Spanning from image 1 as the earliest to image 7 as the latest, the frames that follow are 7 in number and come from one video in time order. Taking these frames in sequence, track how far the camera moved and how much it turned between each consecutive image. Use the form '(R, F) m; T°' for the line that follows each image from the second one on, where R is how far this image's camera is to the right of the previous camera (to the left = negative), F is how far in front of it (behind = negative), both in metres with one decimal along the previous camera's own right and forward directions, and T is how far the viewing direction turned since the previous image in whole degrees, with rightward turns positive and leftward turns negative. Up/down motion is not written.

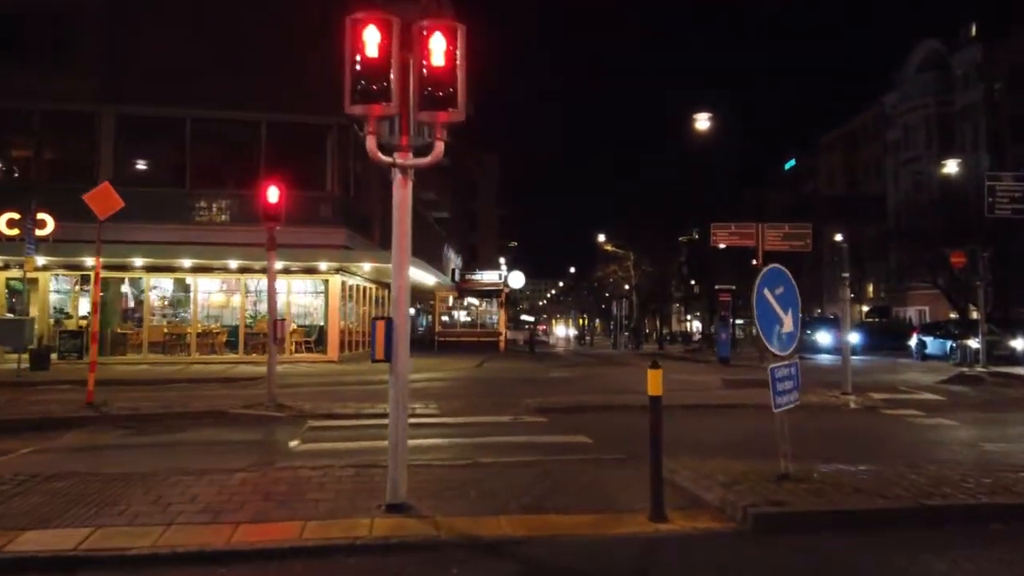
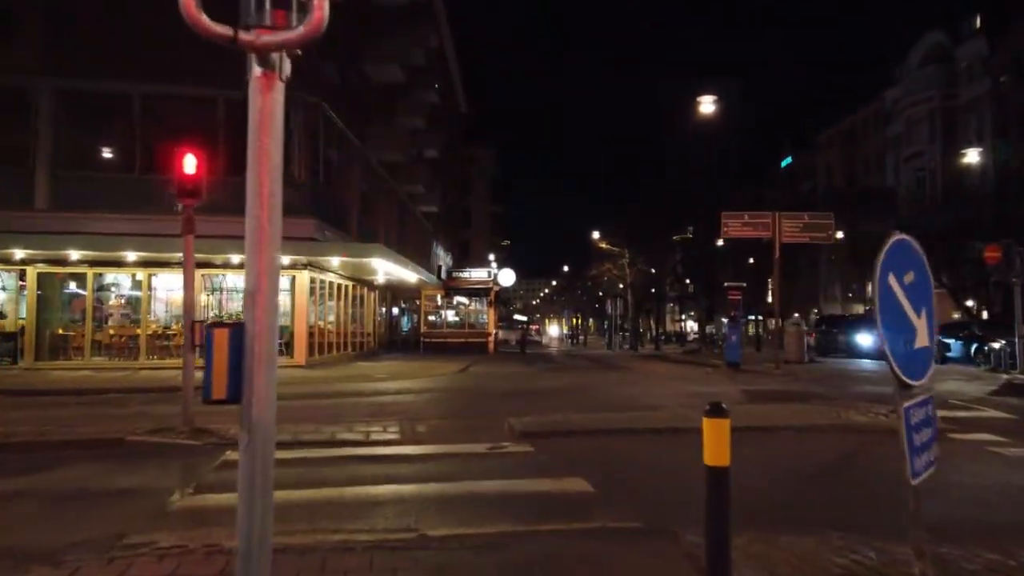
(+0.2, +2.6) m; 0°
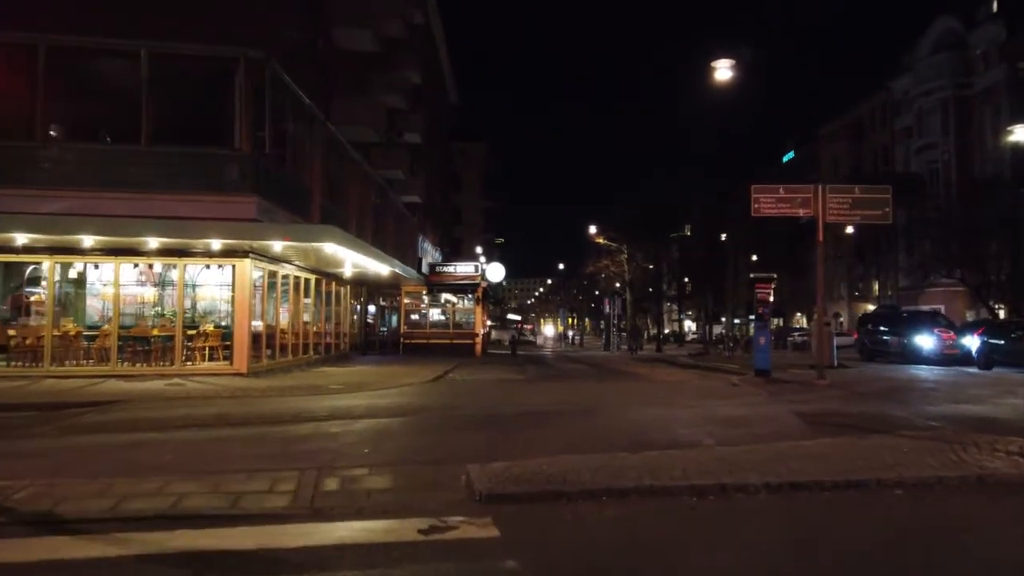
(+0.3, +3.9) m; 0°
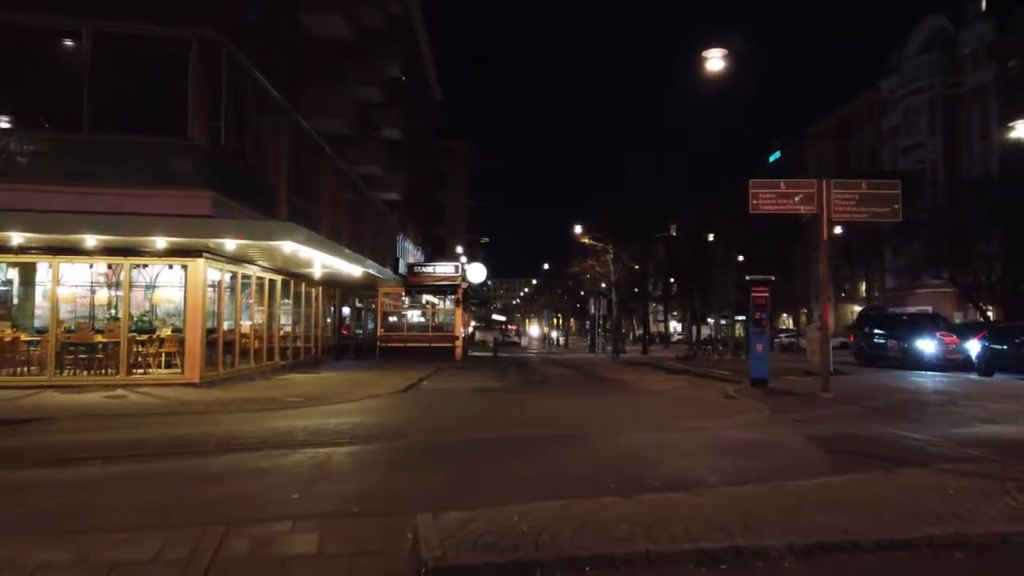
(+0.2, +1.5) m; +1°
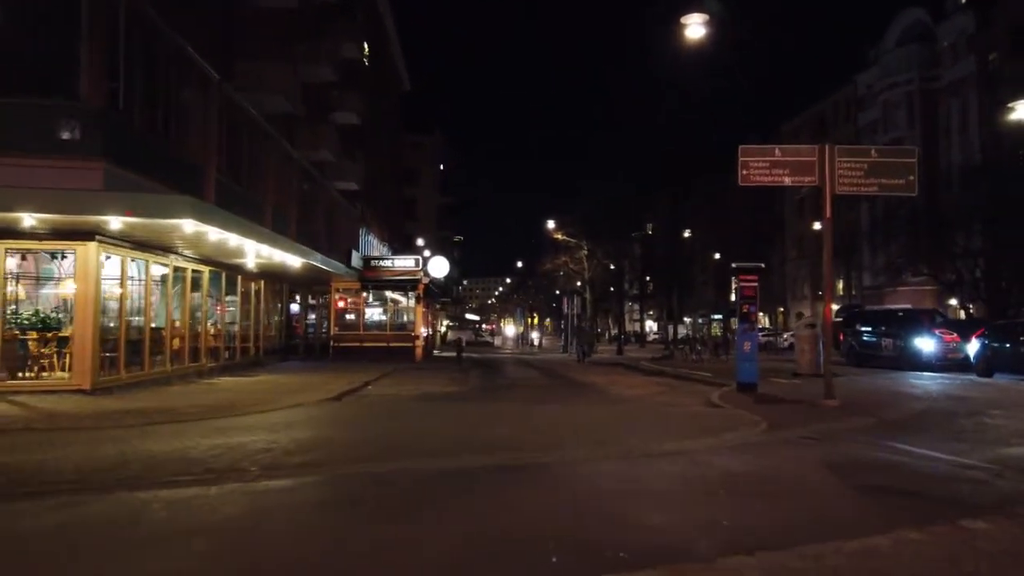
(+0.5, +2.6) m; +1°
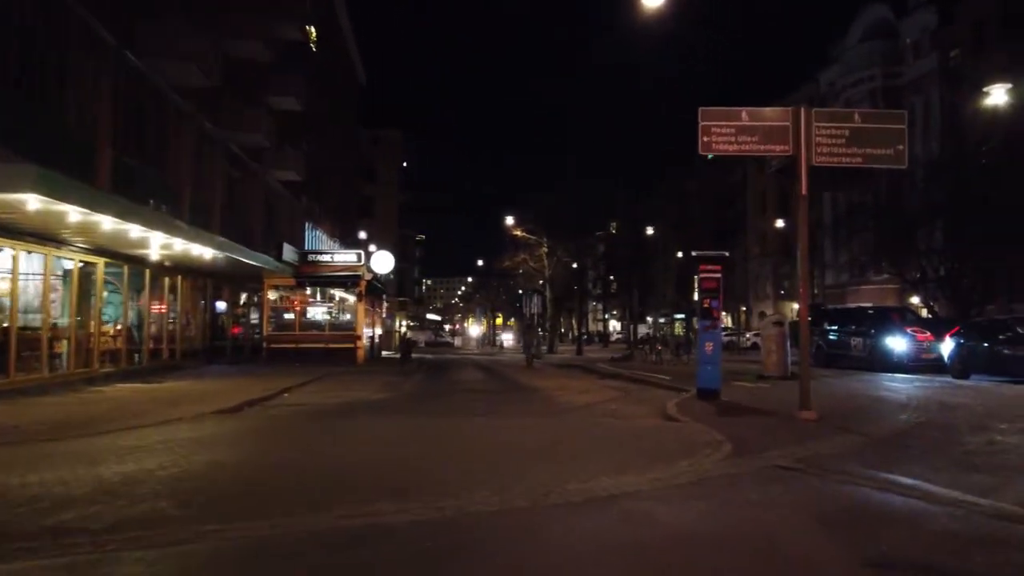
(+0.6, +2.2) m; +2°
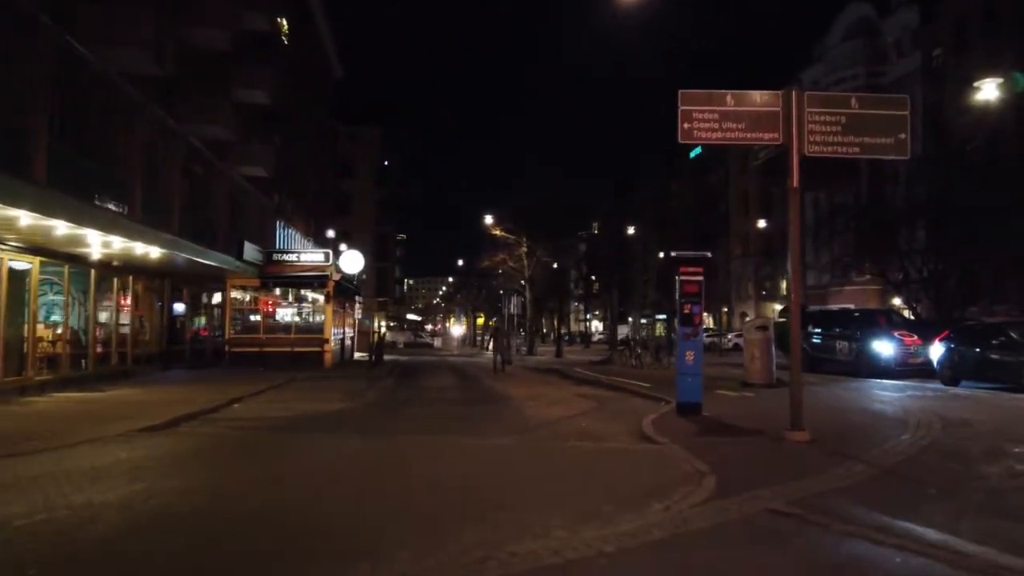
(+0.3, +1.2) m; +1°
